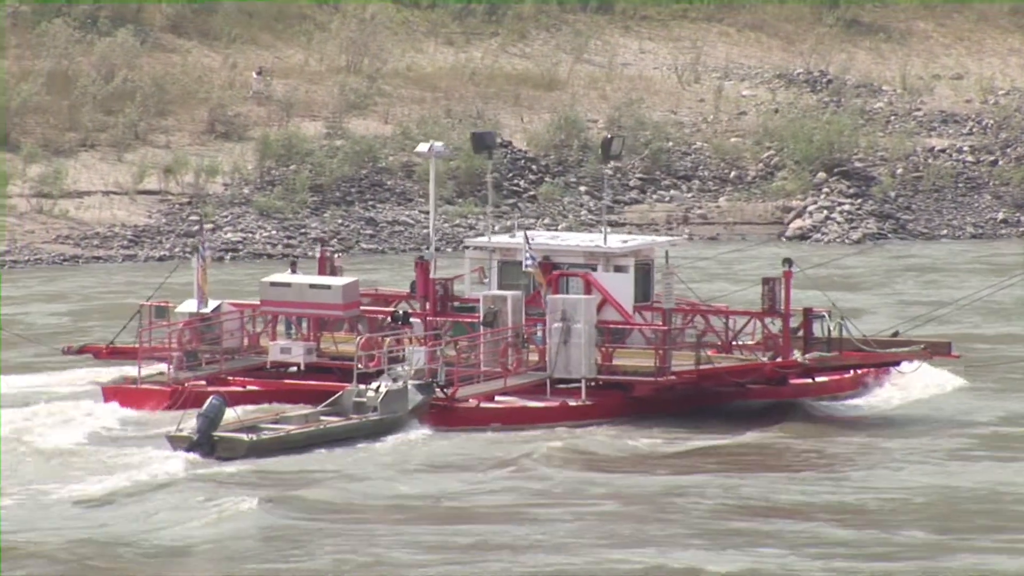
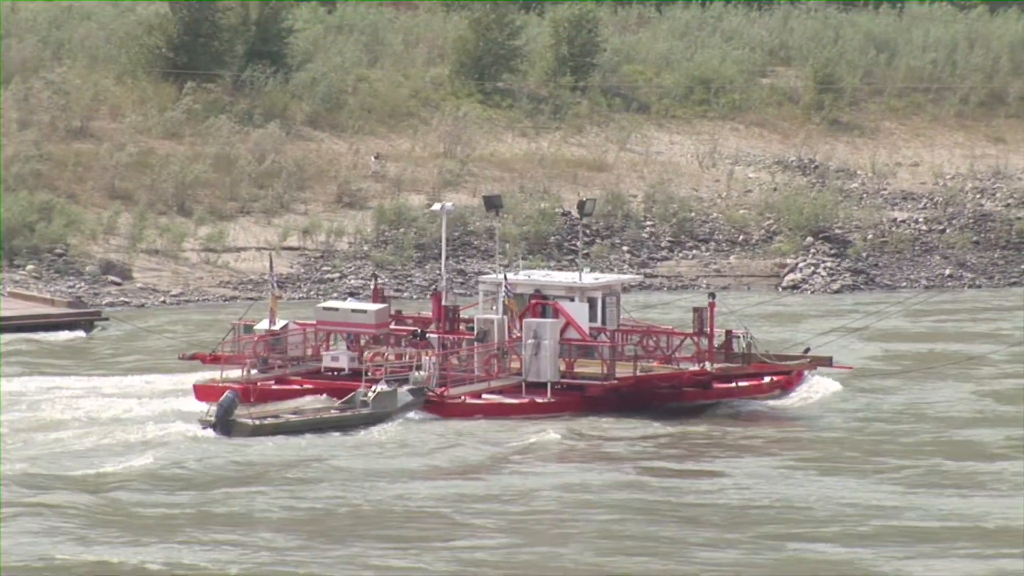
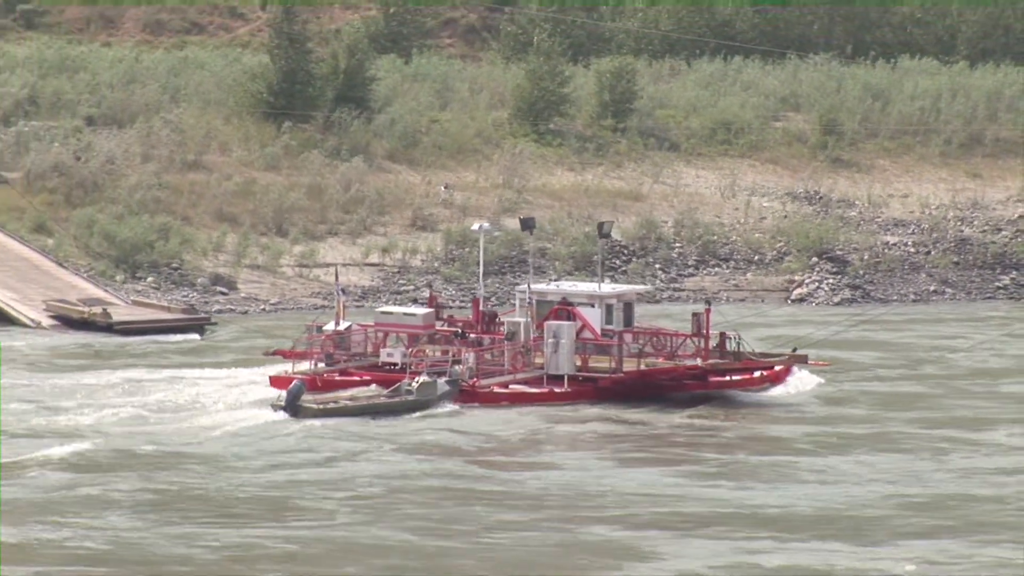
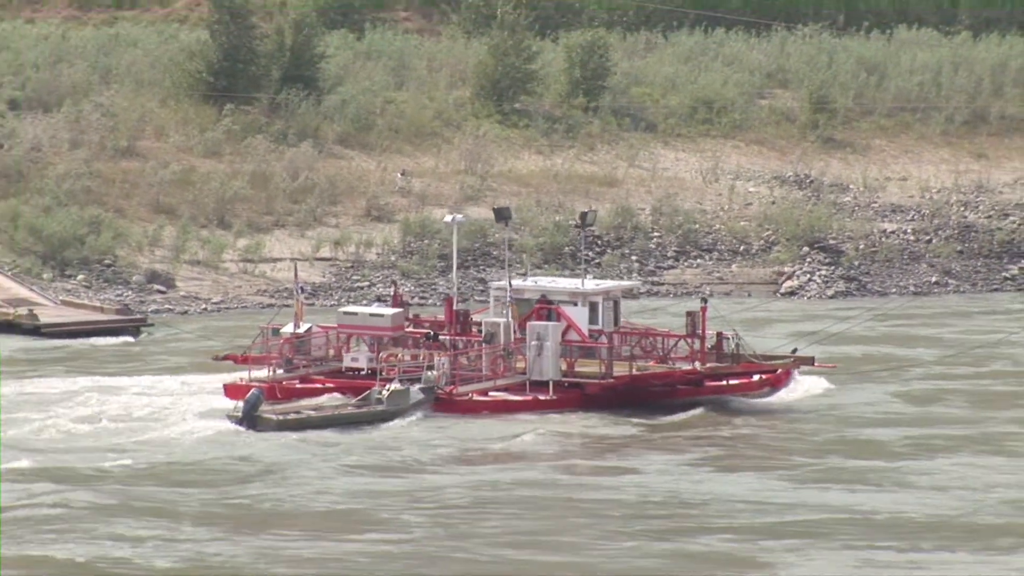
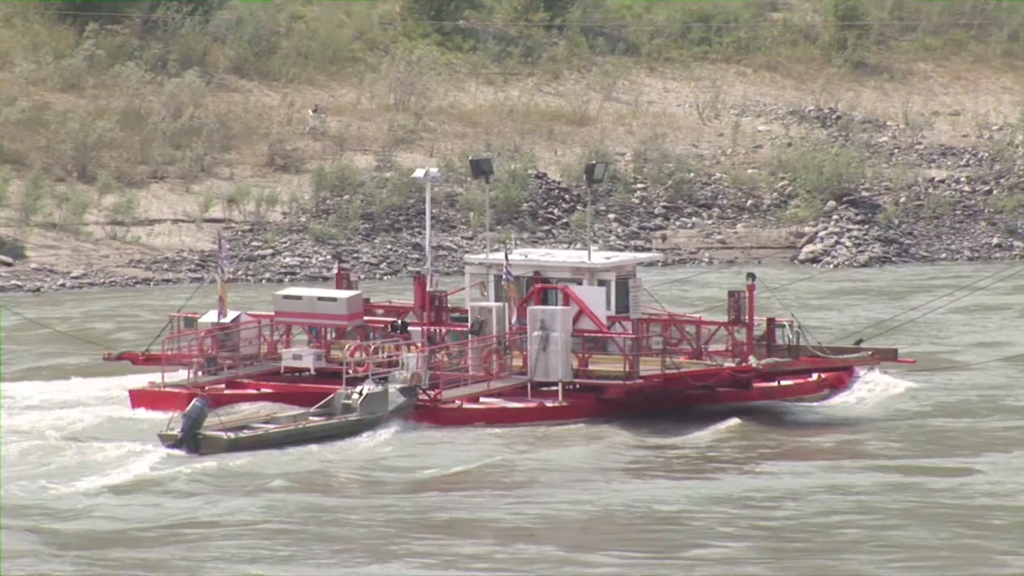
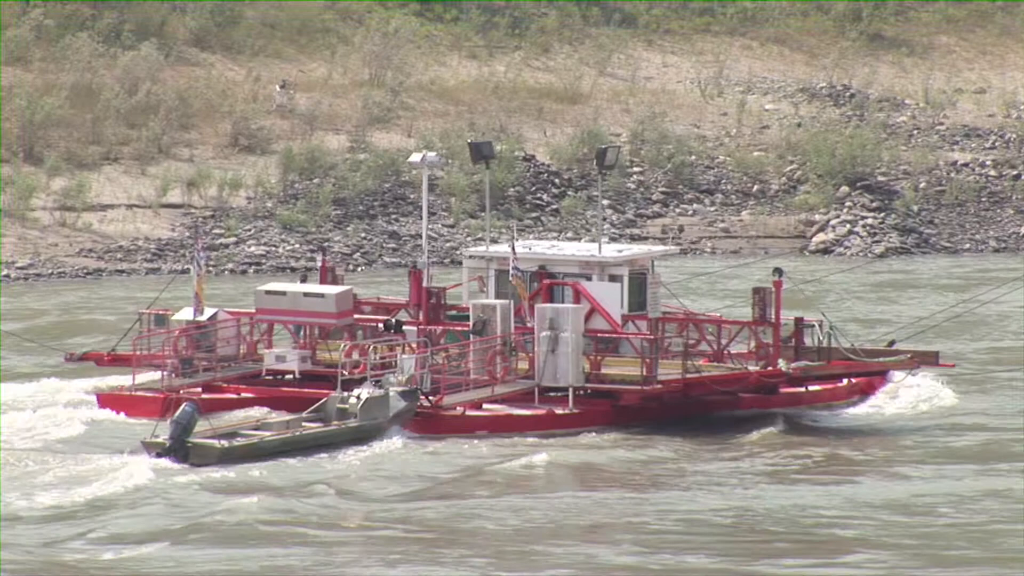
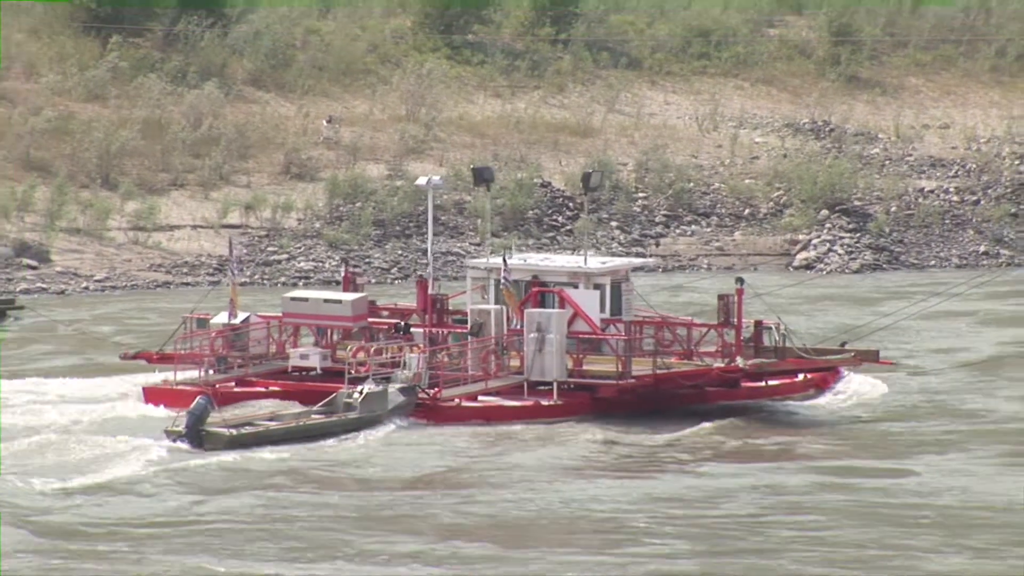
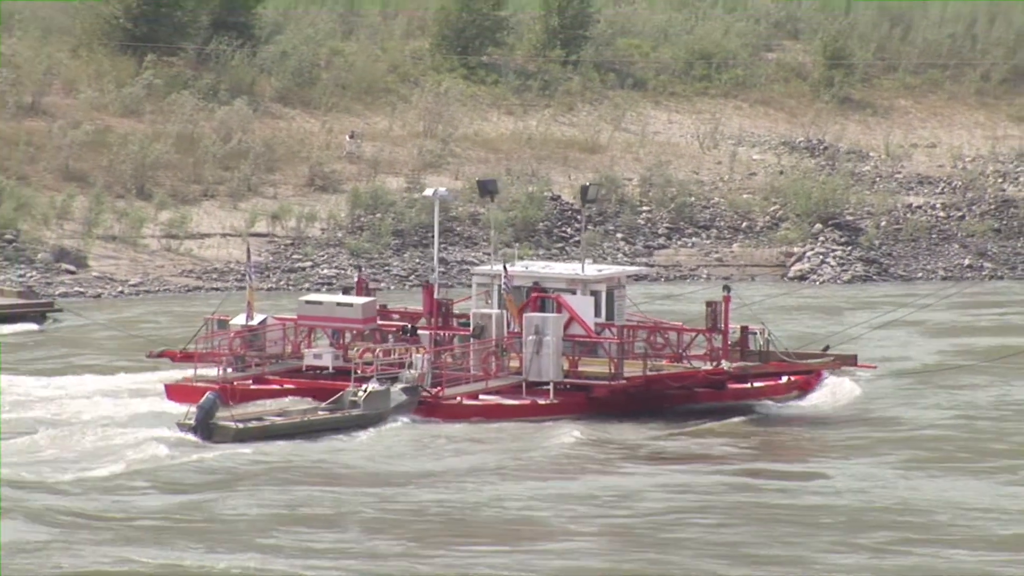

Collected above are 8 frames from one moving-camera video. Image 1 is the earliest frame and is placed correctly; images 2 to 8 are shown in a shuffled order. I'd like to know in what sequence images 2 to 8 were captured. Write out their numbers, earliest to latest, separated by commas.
6, 5, 7, 8, 2, 4, 3
